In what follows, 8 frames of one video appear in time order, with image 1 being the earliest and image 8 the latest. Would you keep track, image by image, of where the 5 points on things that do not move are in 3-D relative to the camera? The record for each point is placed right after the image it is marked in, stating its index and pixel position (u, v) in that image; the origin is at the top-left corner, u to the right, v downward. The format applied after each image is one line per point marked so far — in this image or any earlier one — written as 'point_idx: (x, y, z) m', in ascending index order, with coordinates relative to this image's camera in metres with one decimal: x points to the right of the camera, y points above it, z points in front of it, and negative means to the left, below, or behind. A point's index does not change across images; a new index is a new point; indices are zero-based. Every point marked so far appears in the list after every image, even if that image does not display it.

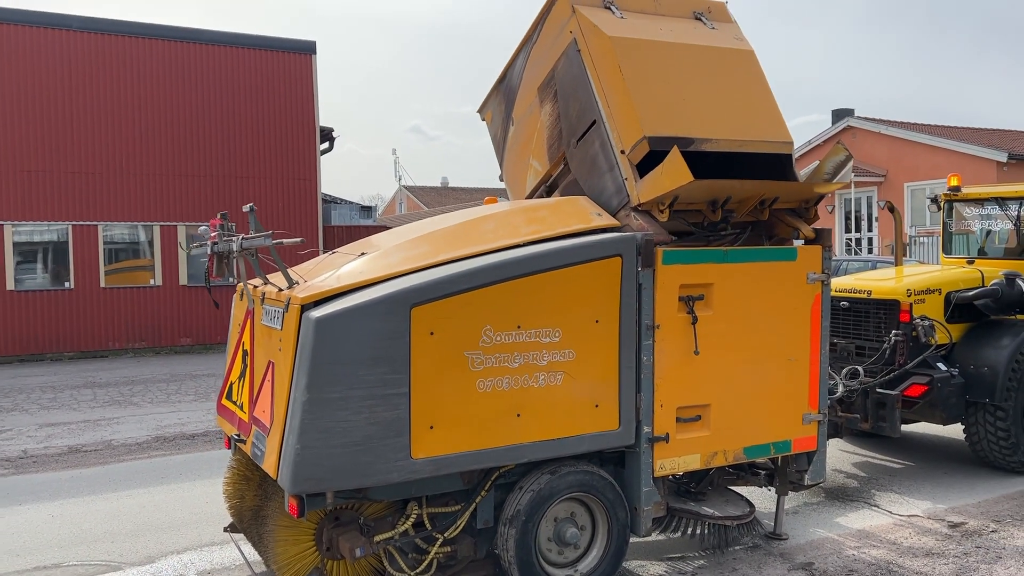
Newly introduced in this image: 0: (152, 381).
0: (-4.2, -1.1, +10.2) m
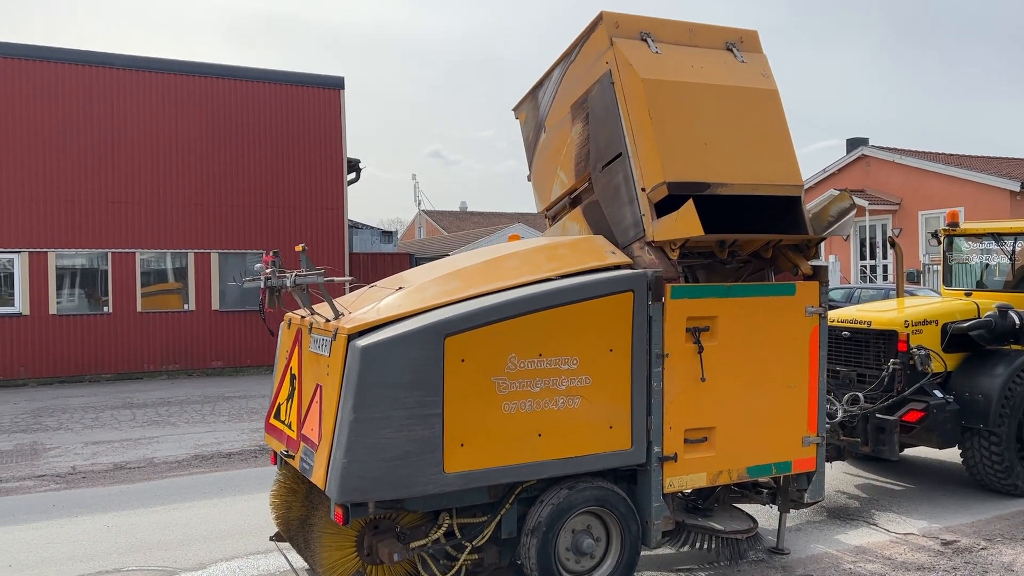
0: (-3.9, -1.4, +10.7) m
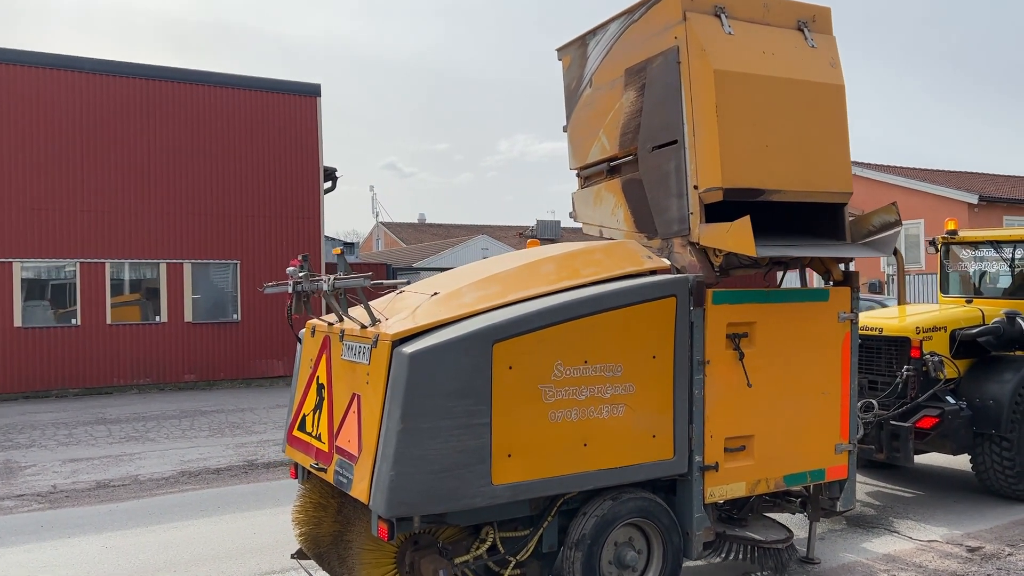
0: (-4.1, -1.5, +10.3) m
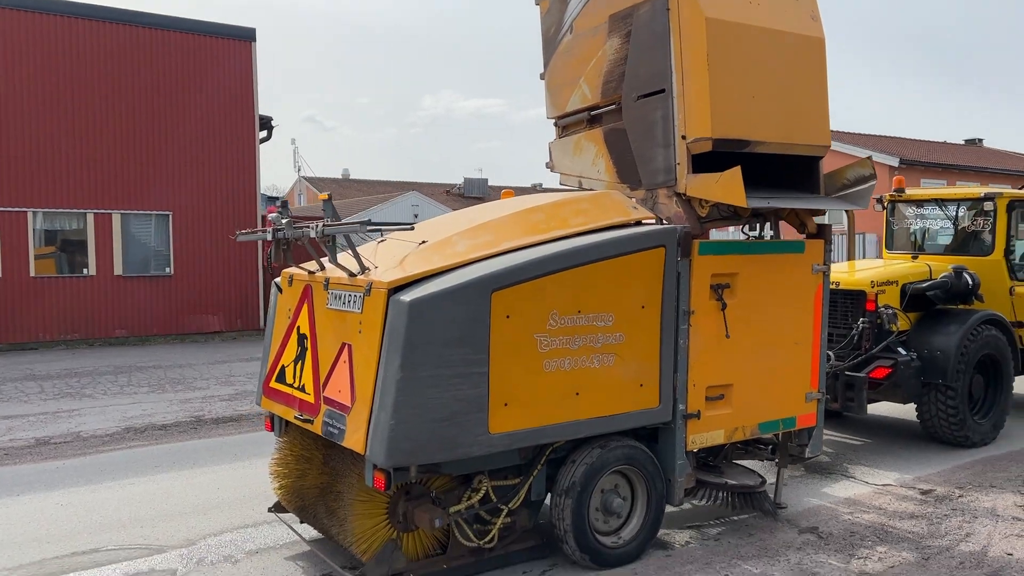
0: (-4.7, -1.0, +9.9) m
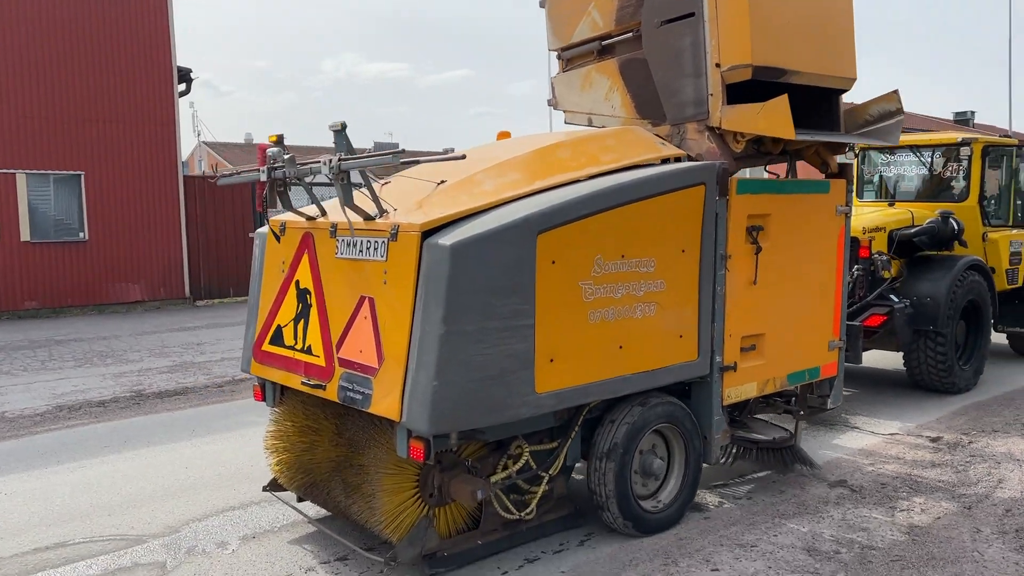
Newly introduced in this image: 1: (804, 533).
0: (-5.1, -0.6, +9.0) m
1: (+1.3, -1.1, +3.9) m
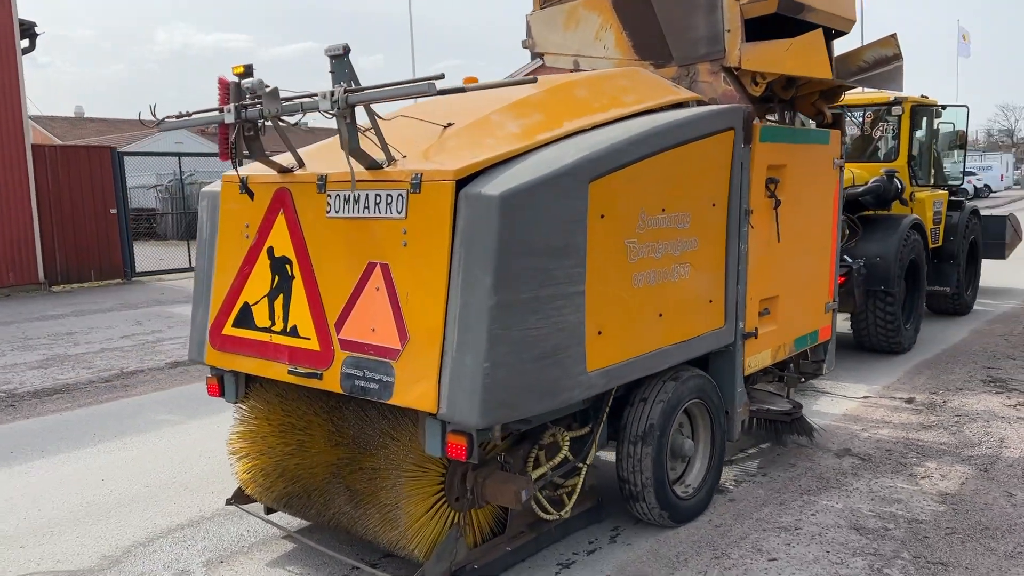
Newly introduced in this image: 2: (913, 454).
0: (-5.8, -0.5, +7.6) m
1: (+1.3, -0.9, +3.6) m
2: (+1.9, -0.8, +4.2) m
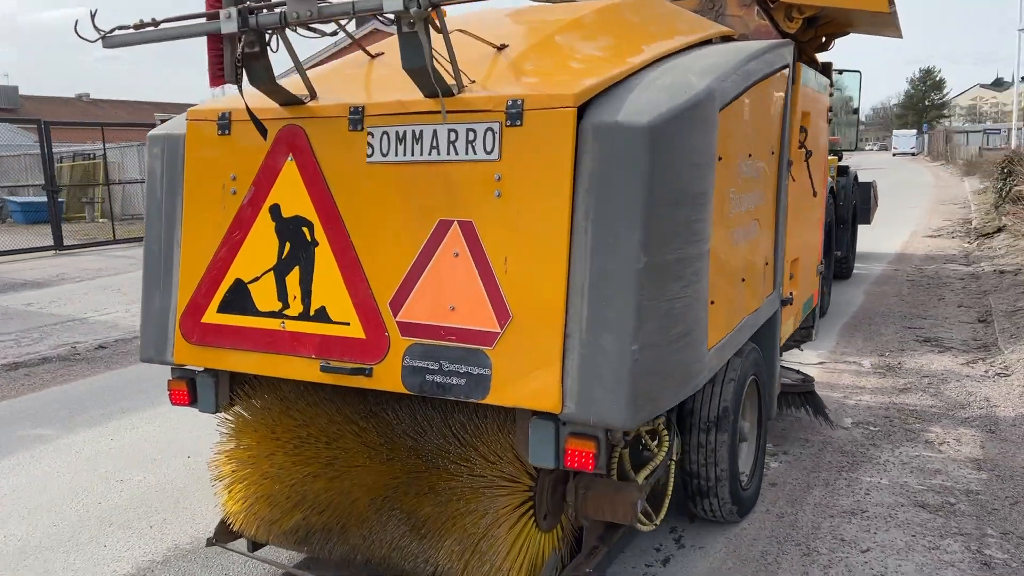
0: (-6.5, -0.5, +5.7) m
1: (+1.4, -0.7, +3.3) m
2: (+1.8, -0.6, +4.1) m
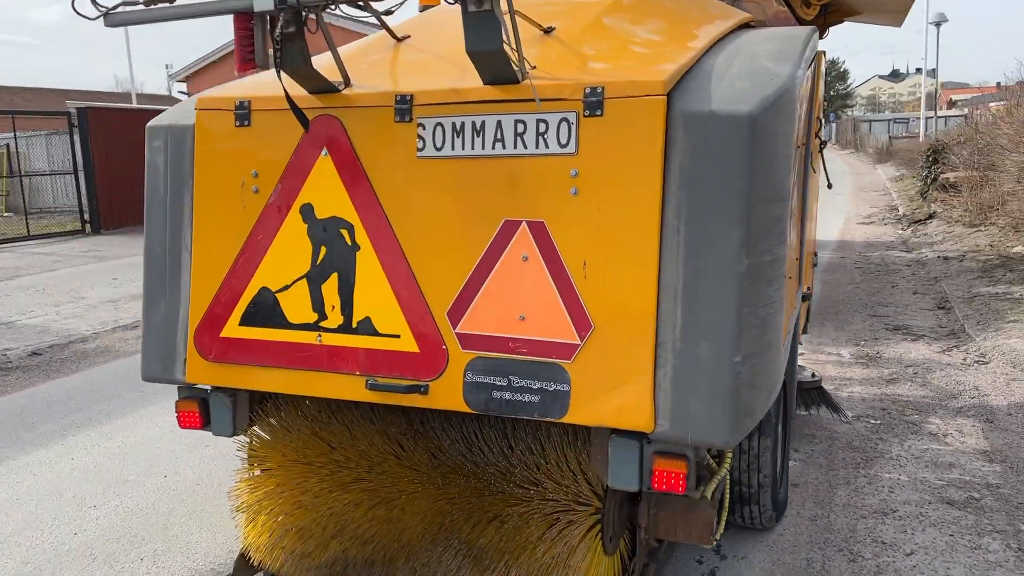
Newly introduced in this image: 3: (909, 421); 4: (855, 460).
0: (-6.6, -0.6, +4.9) m
1: (+1.5, -0.7, +3.2) m
2: (+1.8, -0.6, +4.0) m
3: (+1.7, -0.6, +3.9) m
4: (+1.3, -0.7, +3.5) m
